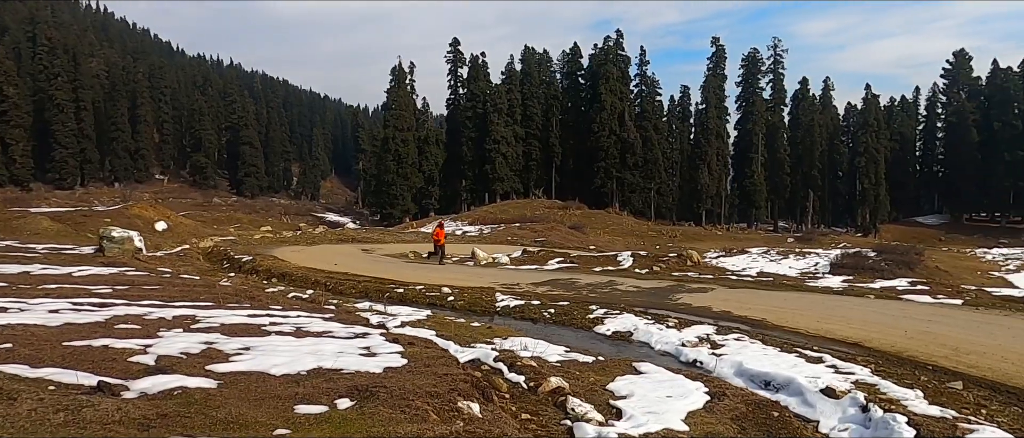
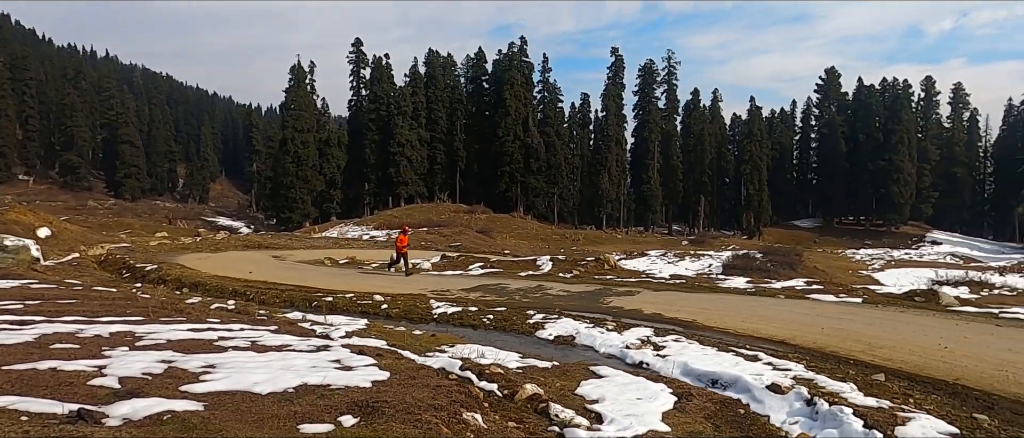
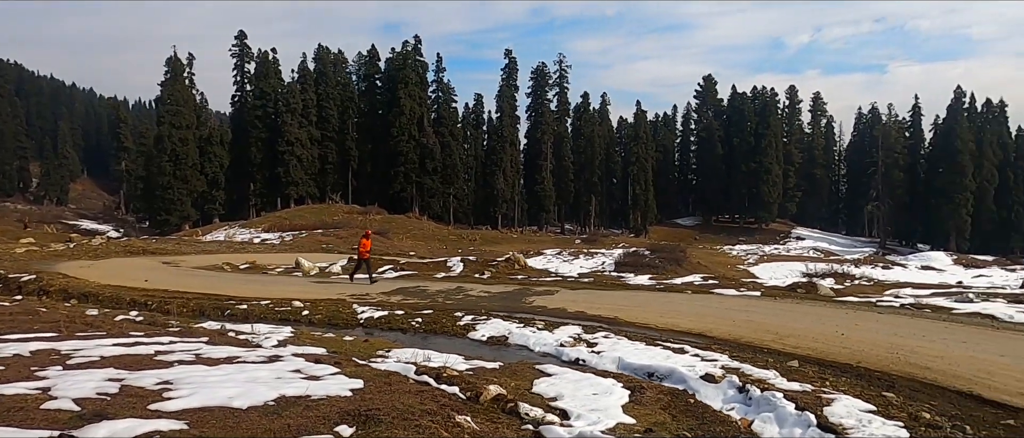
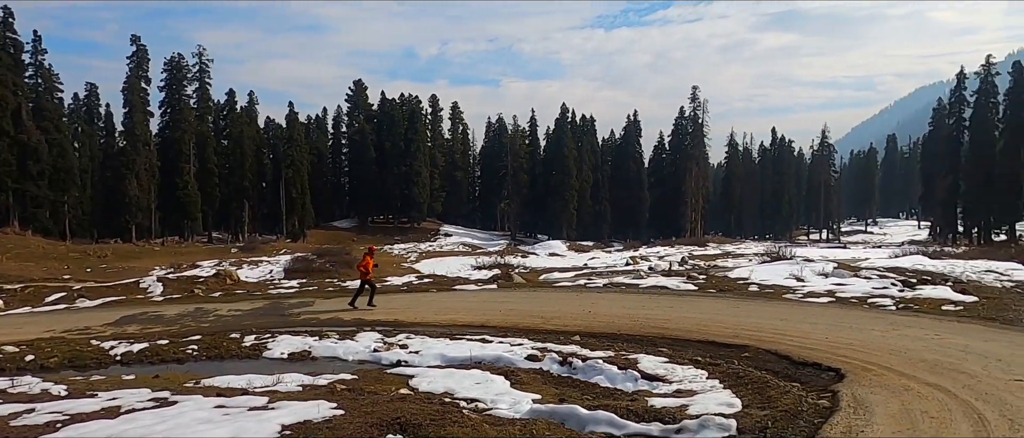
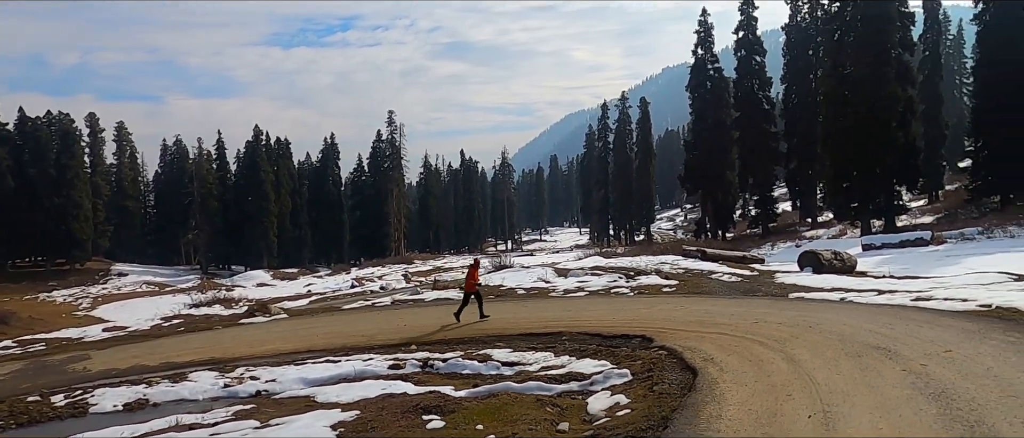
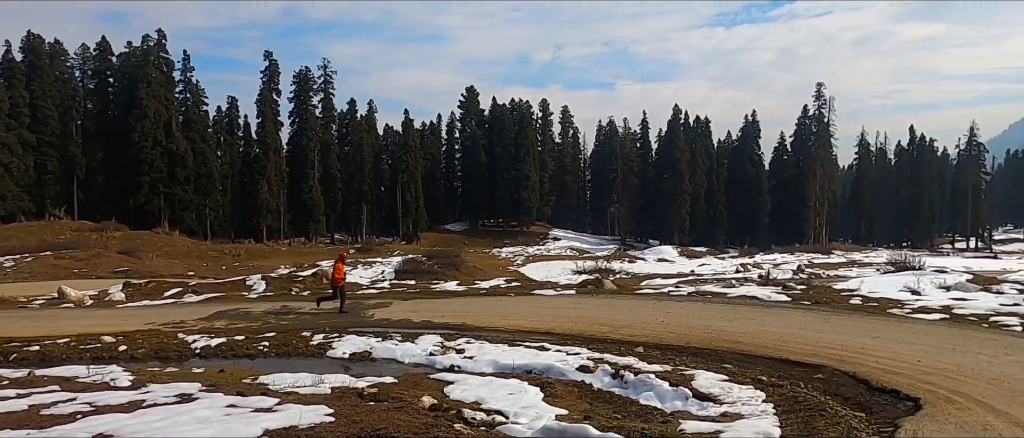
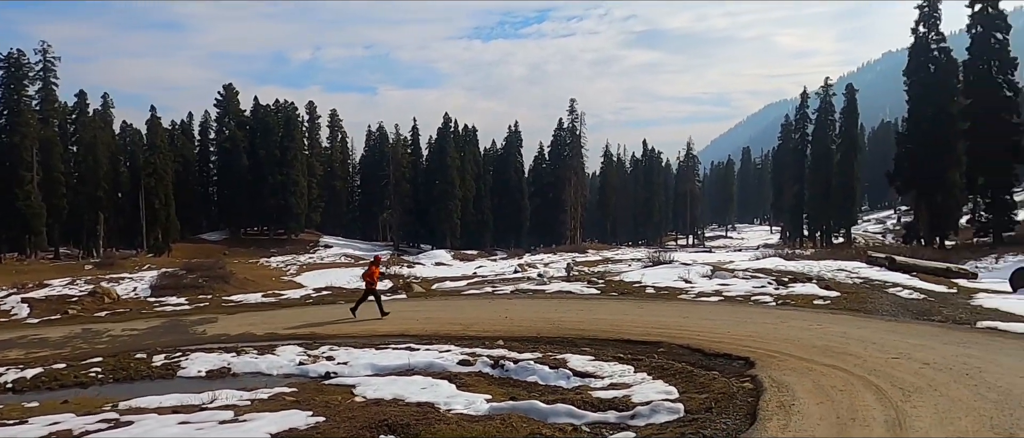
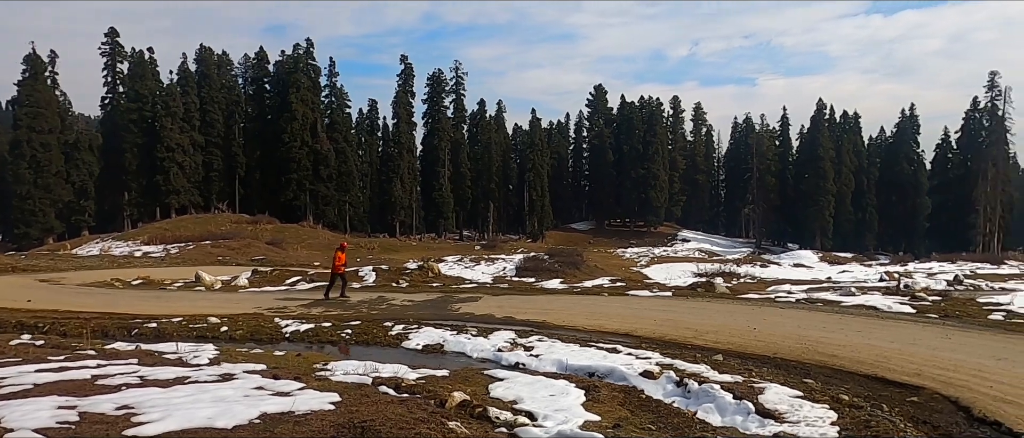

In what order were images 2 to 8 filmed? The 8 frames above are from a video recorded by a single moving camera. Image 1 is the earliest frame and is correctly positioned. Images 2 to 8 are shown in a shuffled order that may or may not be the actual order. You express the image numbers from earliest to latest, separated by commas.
2, 3, 8, 6, 4, 7, 5
